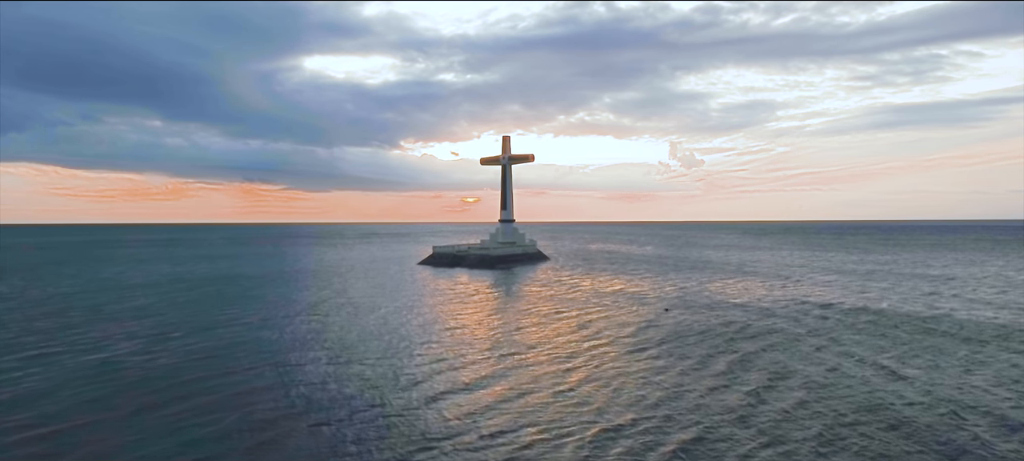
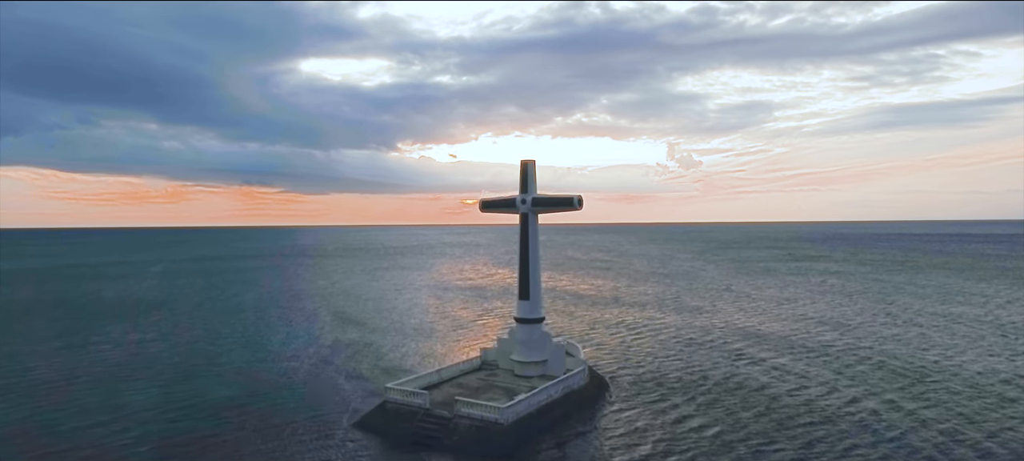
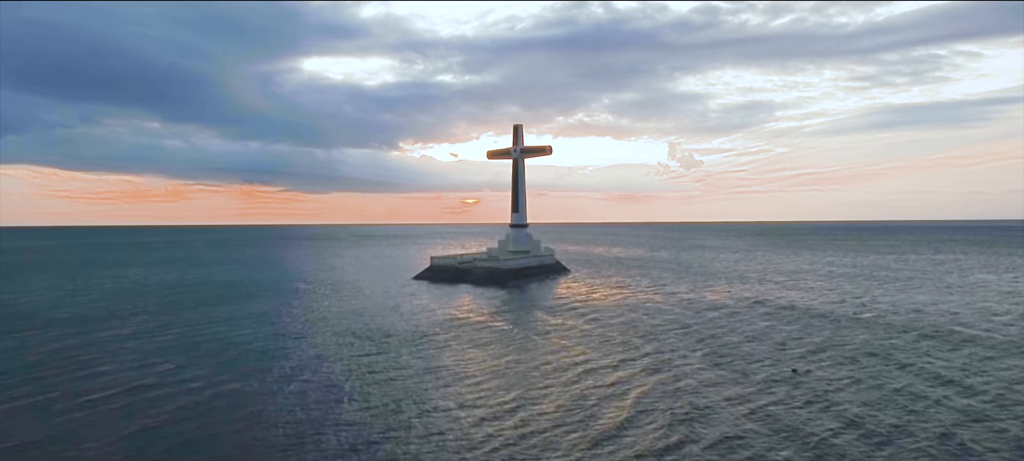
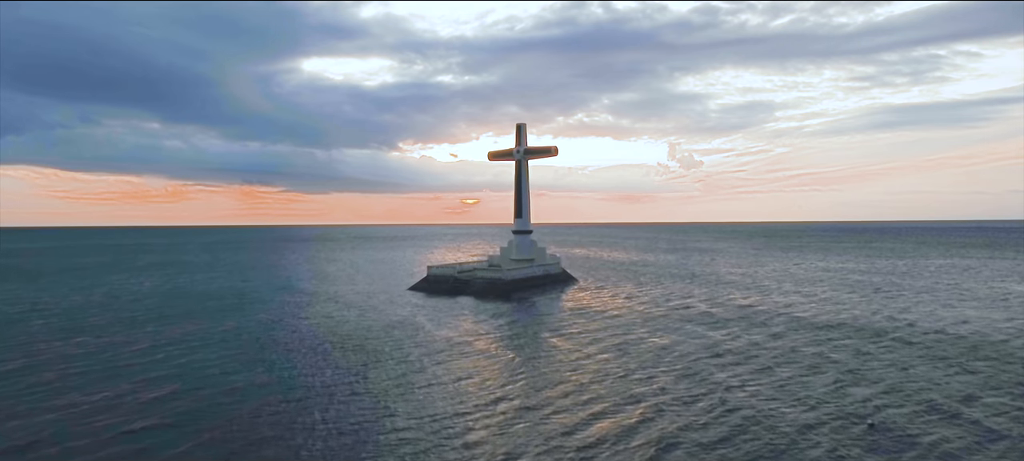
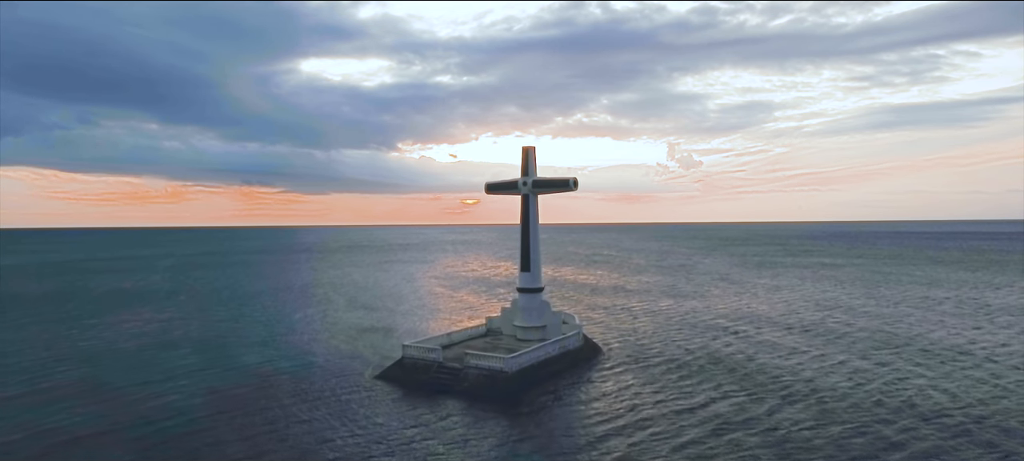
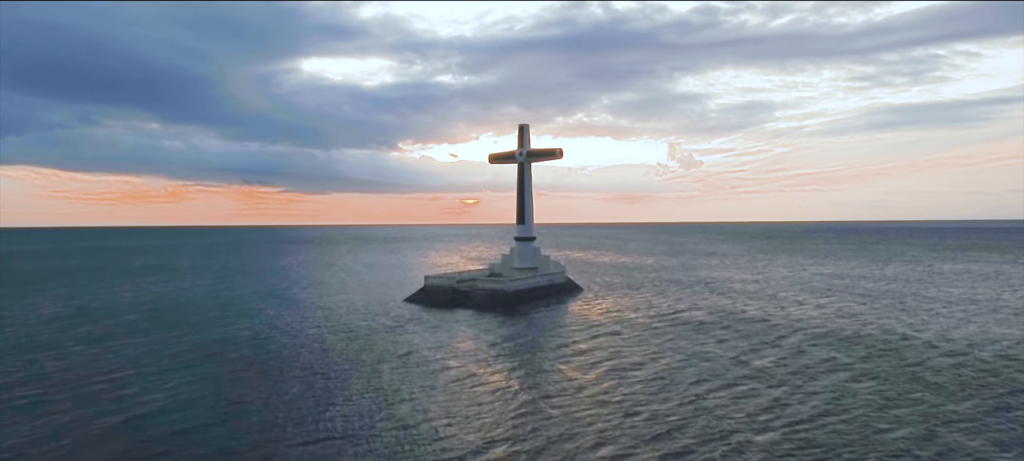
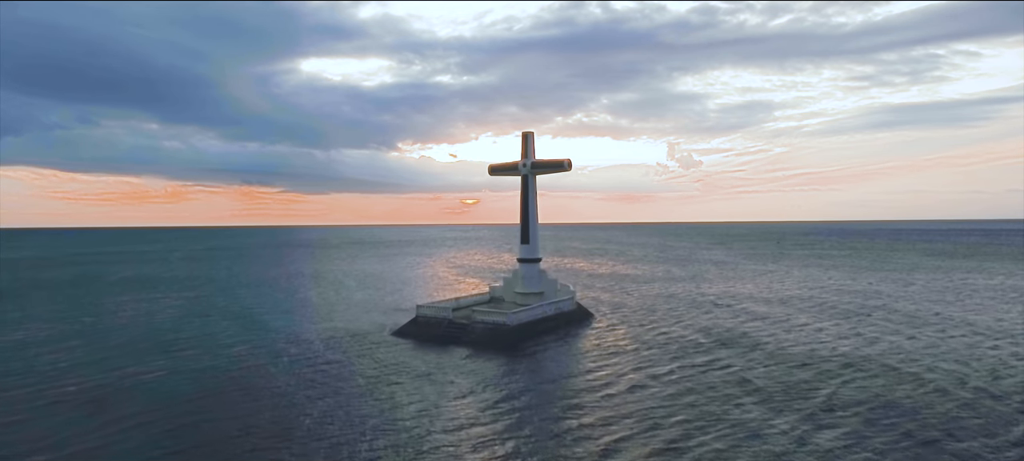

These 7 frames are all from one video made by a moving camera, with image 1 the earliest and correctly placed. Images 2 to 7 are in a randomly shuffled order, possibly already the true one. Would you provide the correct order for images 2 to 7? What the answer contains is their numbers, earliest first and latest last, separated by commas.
3, 4, 6, 7, 5, 2
